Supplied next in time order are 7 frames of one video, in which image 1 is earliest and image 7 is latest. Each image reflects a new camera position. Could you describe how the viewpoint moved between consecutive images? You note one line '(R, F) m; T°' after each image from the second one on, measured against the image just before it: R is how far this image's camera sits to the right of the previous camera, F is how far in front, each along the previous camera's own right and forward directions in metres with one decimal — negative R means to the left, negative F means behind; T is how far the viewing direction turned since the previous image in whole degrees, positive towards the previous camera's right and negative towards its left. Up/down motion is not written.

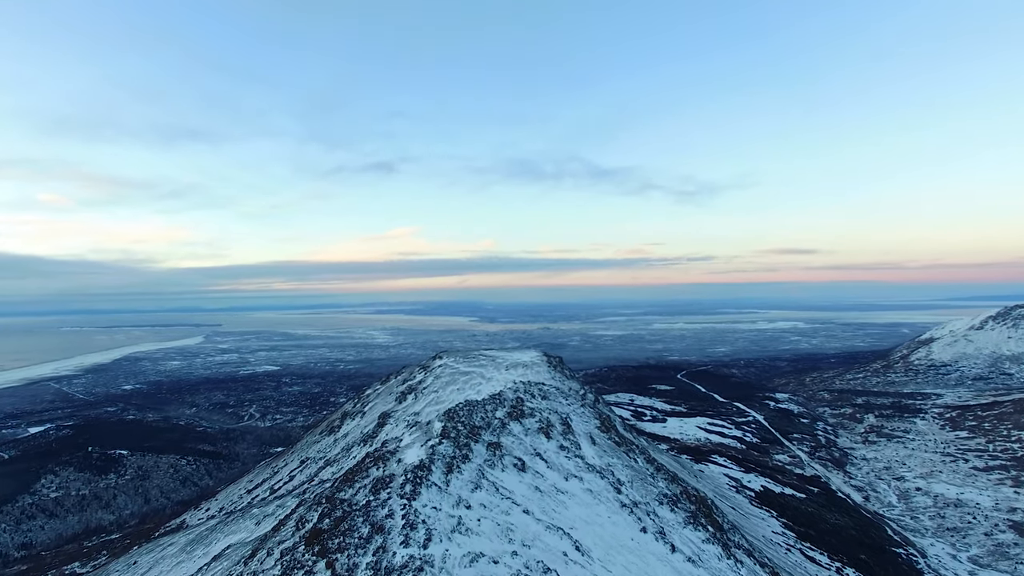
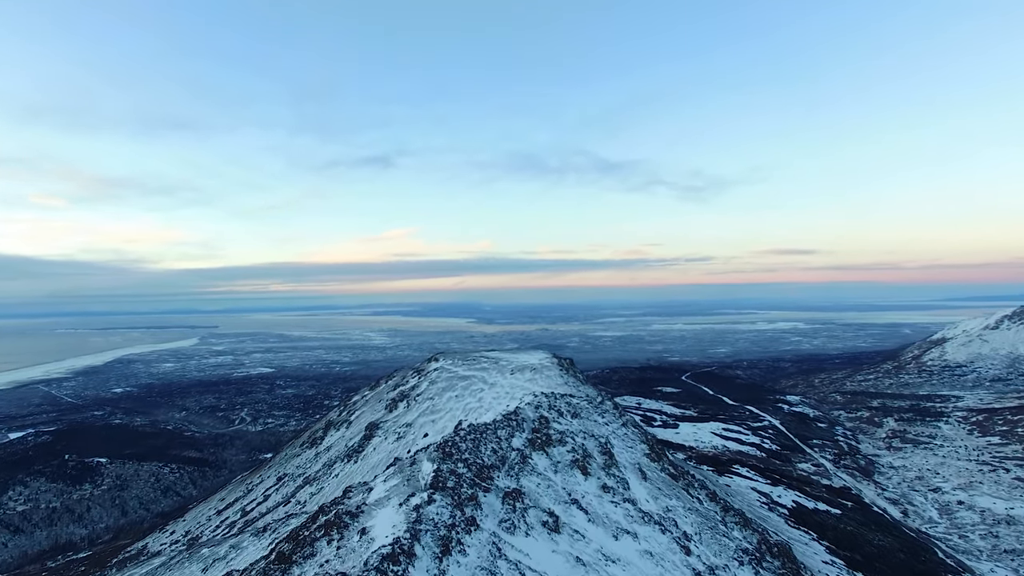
(-0.3, +2.6) m; 0°
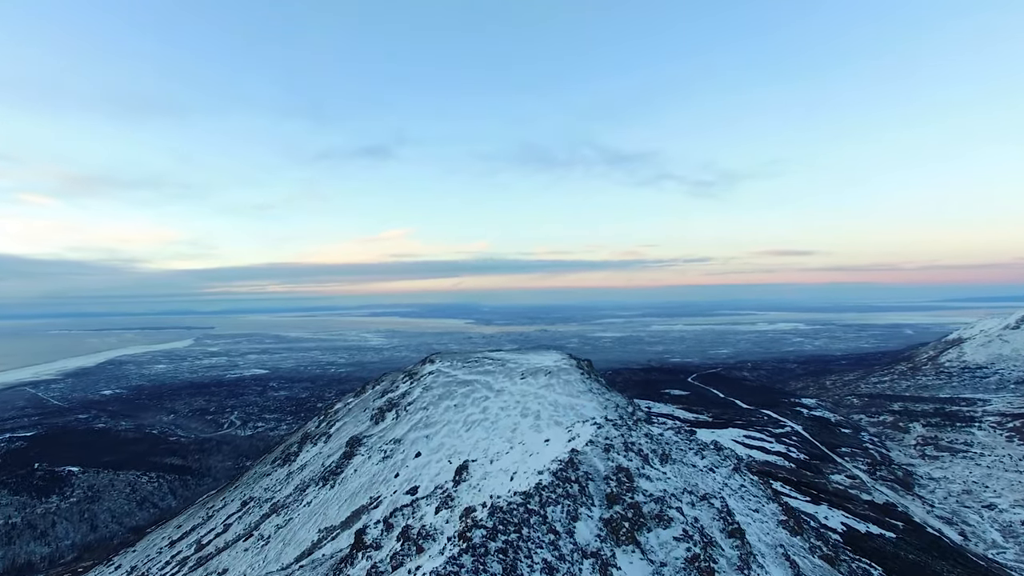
(-0.4, +3.1) m; 0°
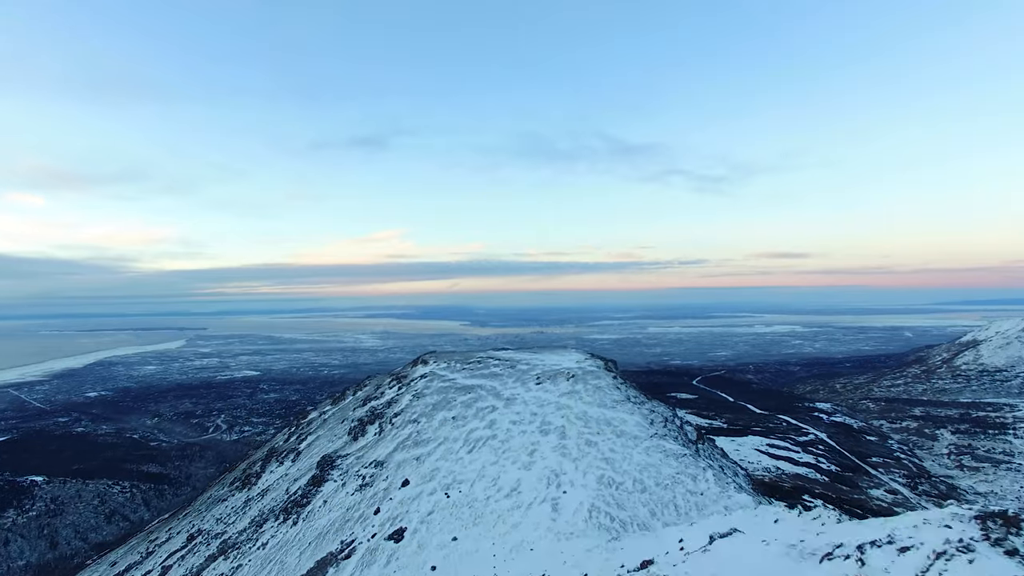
(-0.4, +3.1) m; 0°
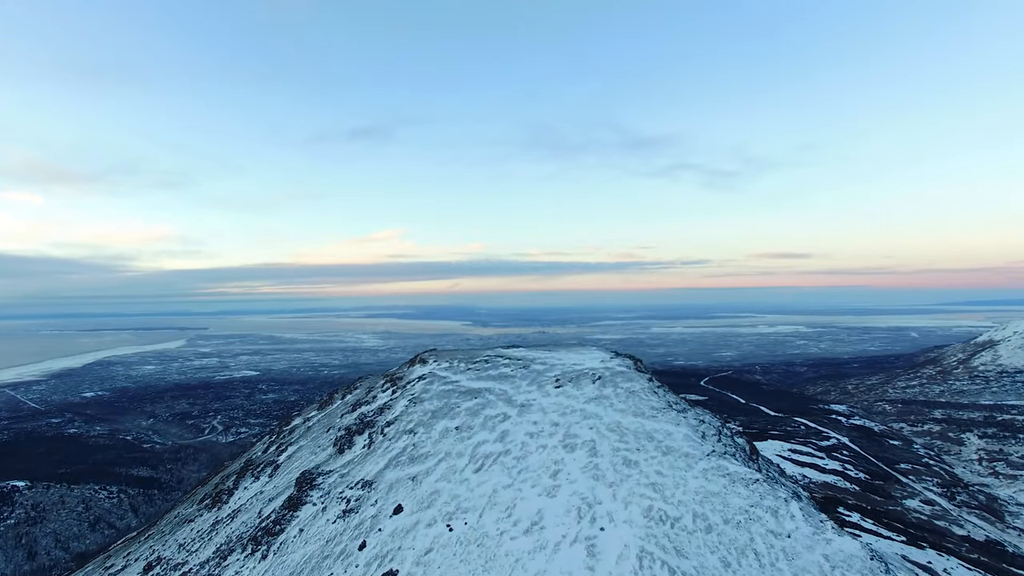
(-0.3, +2.0) m; 0°
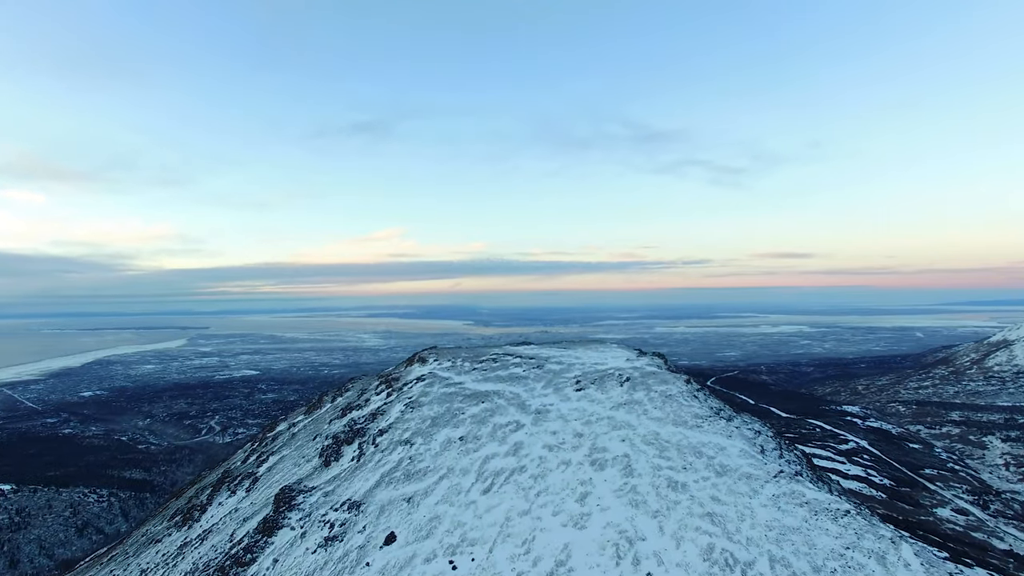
(-0.2, +1.5) m; 0°
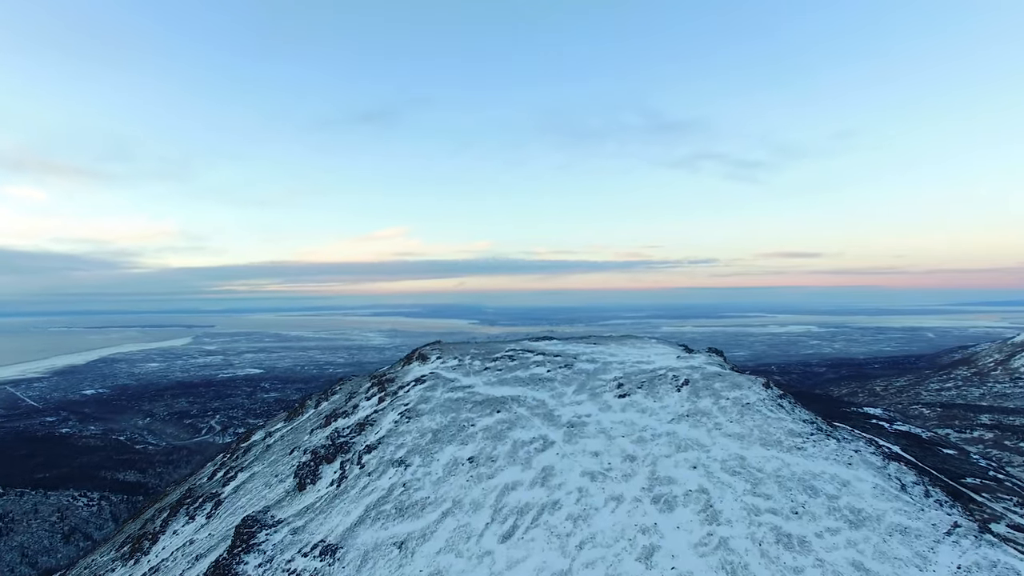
(-0.3, +2.0) m; -1°
